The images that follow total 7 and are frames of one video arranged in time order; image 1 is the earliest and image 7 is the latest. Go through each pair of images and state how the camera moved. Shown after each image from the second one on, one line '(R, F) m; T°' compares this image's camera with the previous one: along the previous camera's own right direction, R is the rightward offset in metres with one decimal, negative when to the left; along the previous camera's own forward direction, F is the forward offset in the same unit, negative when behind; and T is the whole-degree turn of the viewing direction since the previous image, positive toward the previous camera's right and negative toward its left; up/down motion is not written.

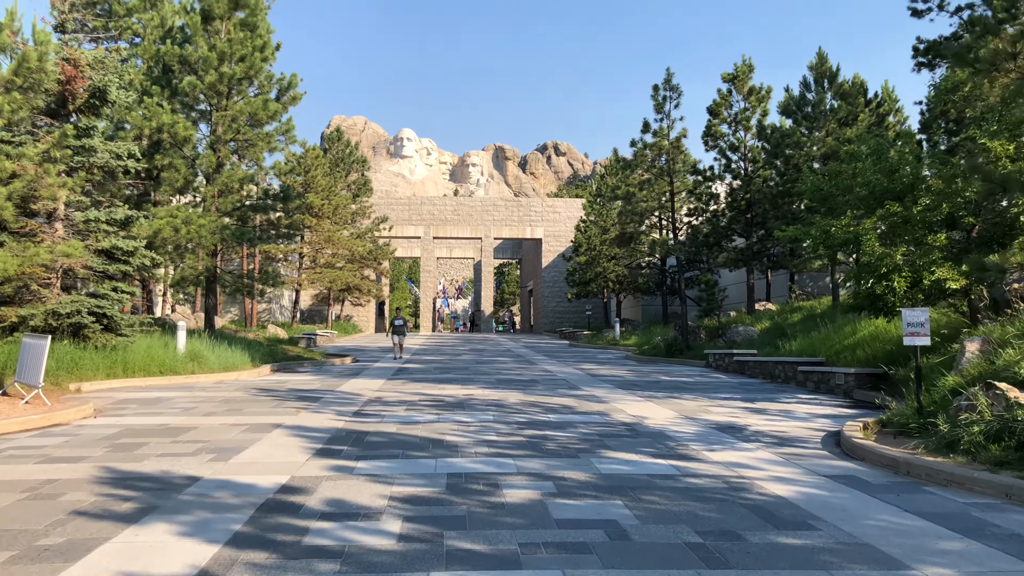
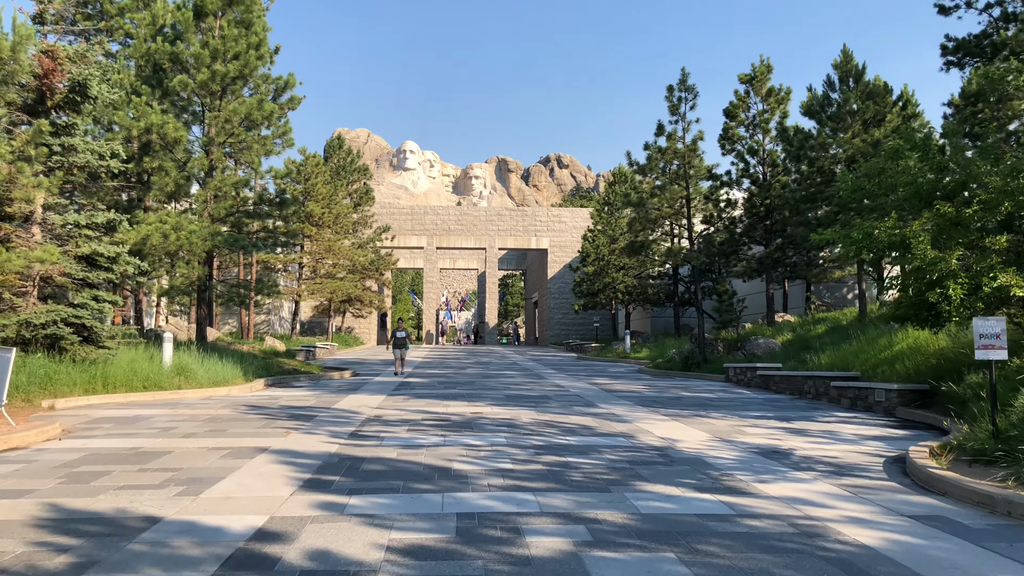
(-0.1, +1.0) m; 0°
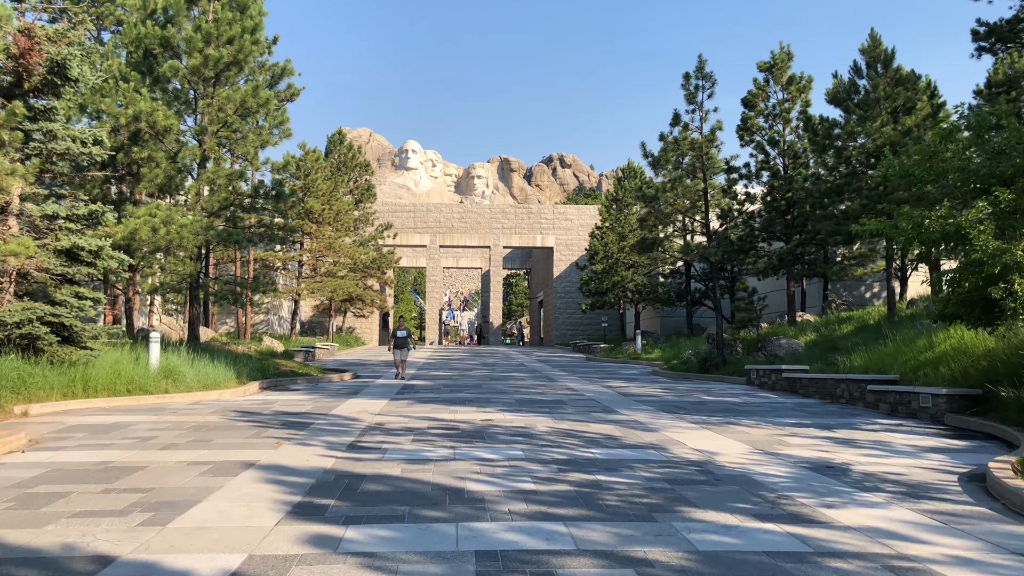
(-0.1, +0.9) m; 0°
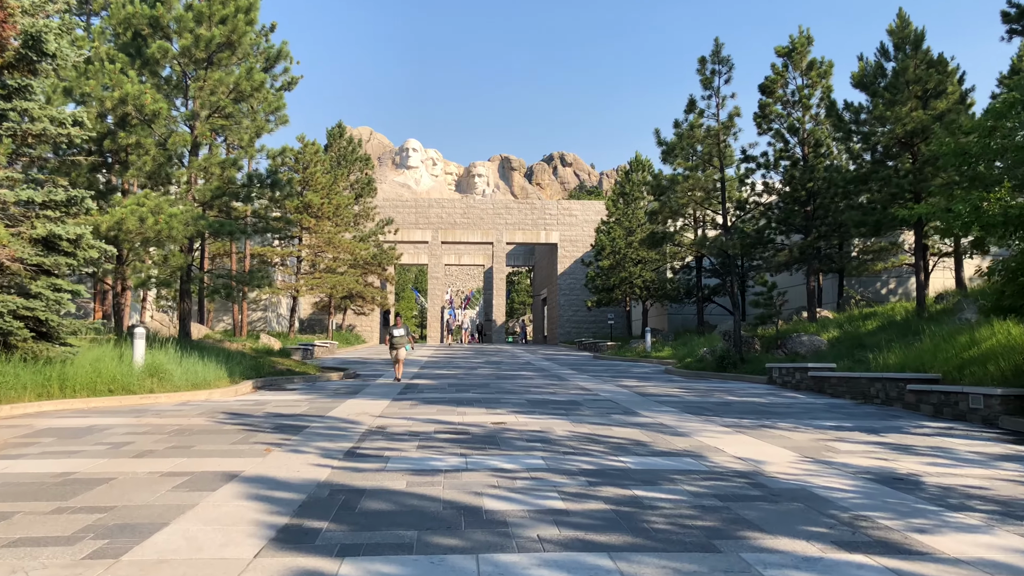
(-0.1, +0.9) m; 0°
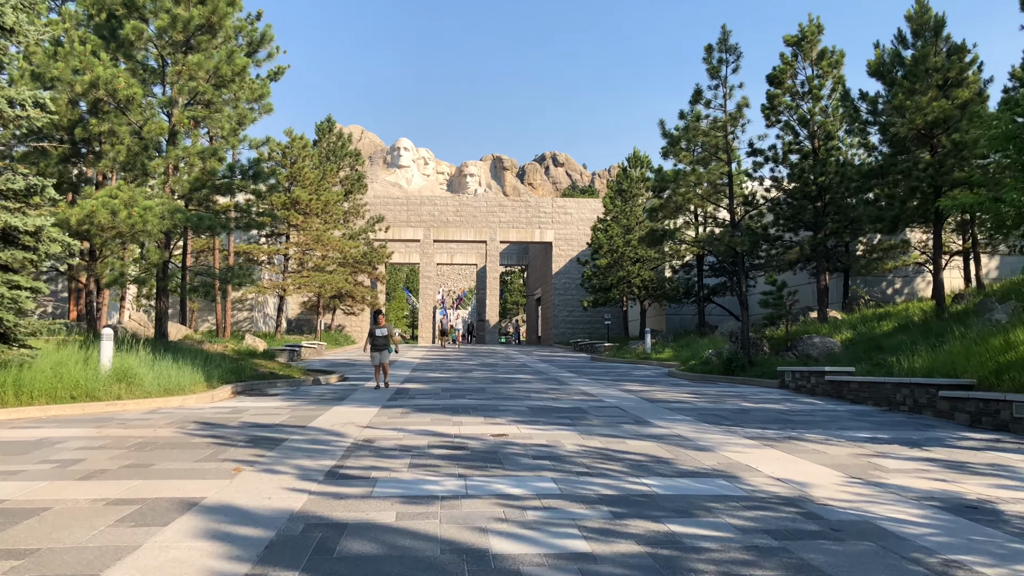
(-0.1, +0.9) m; +1°
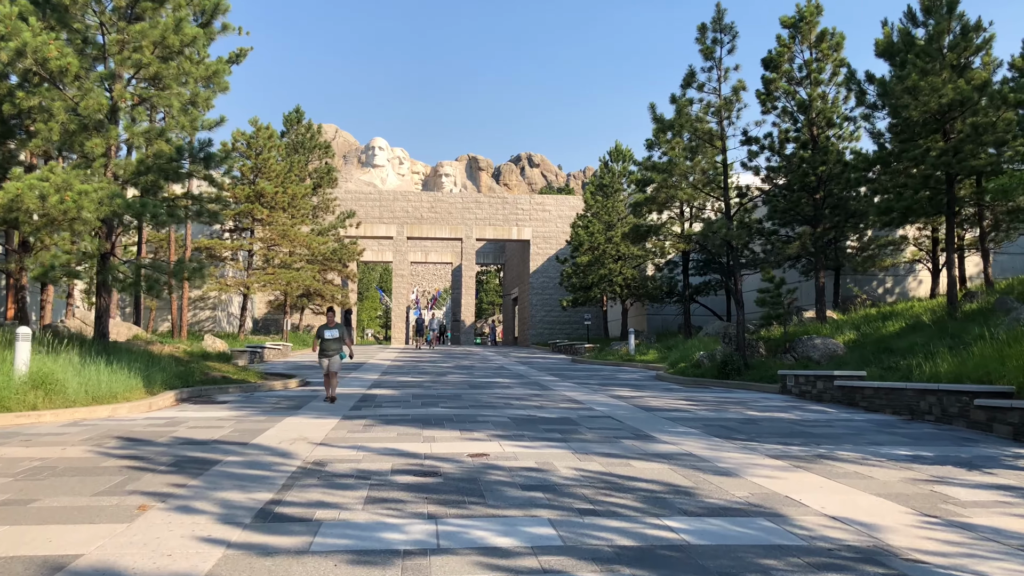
(-0.1, +1.3) m; +2°
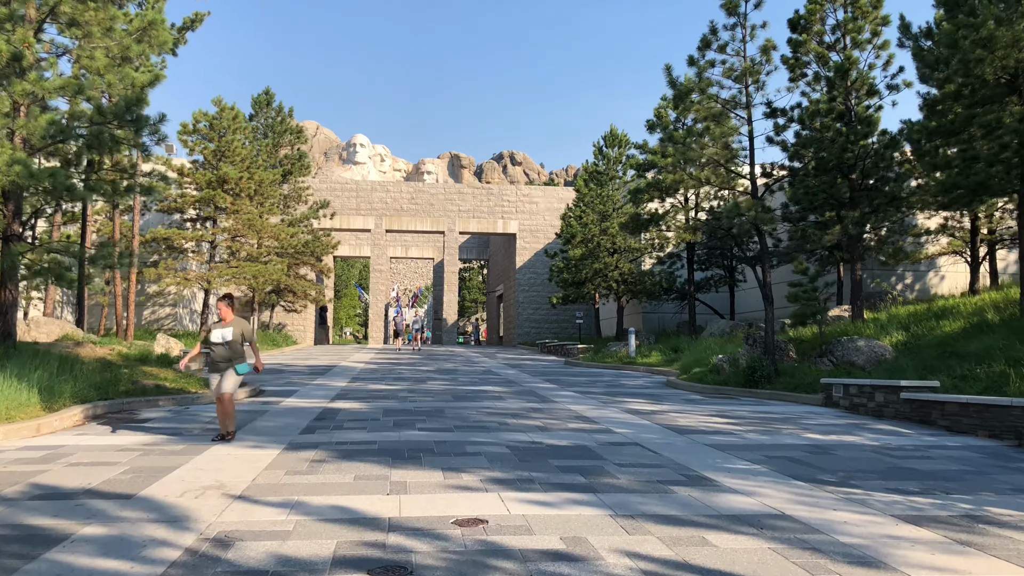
(-0.2, +2.2) m; +1°
